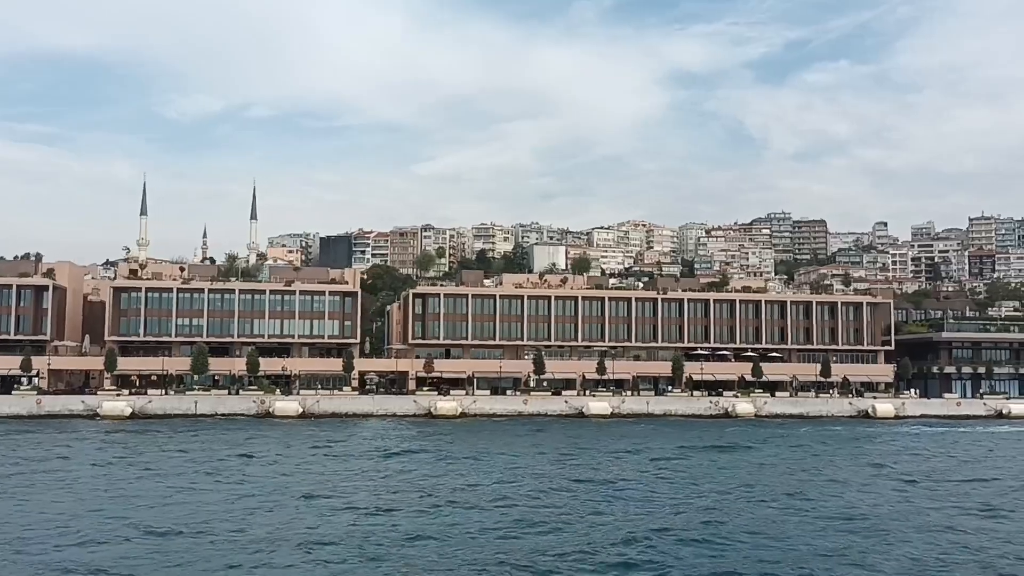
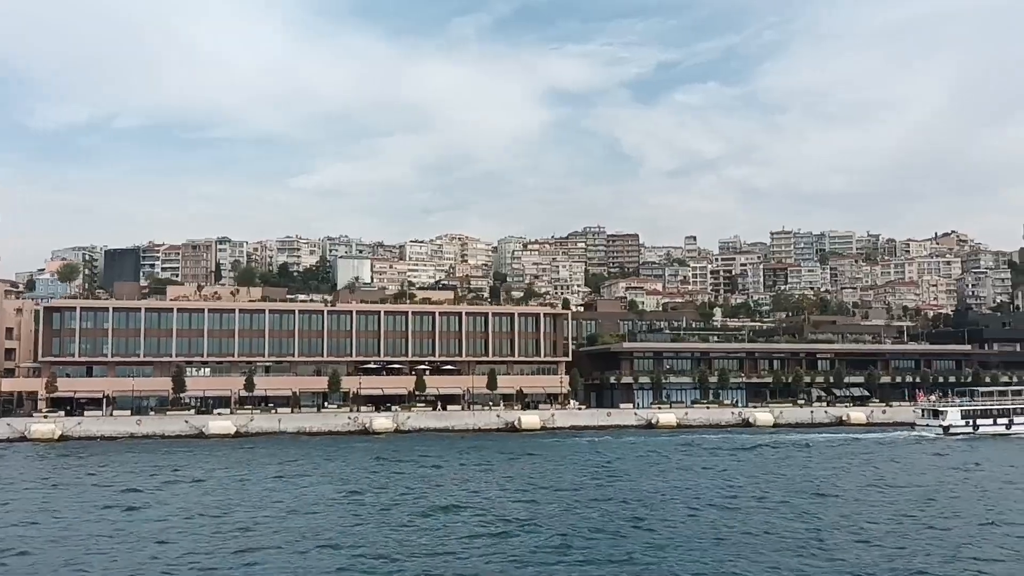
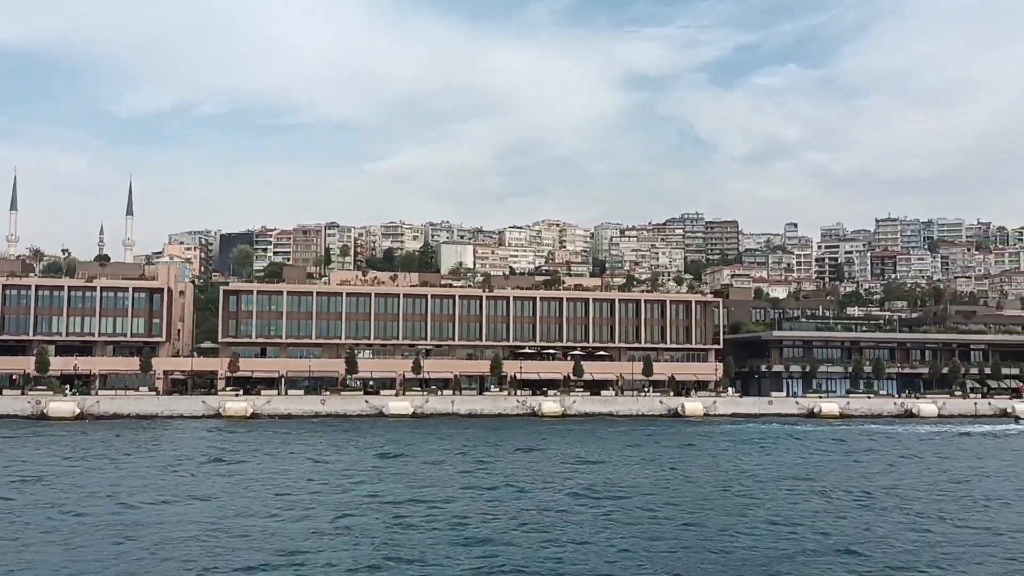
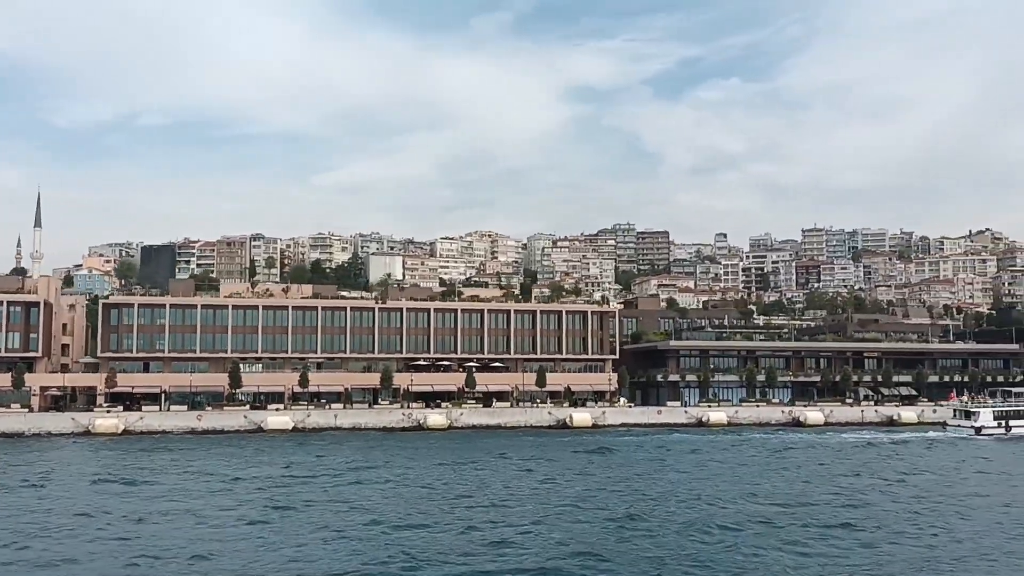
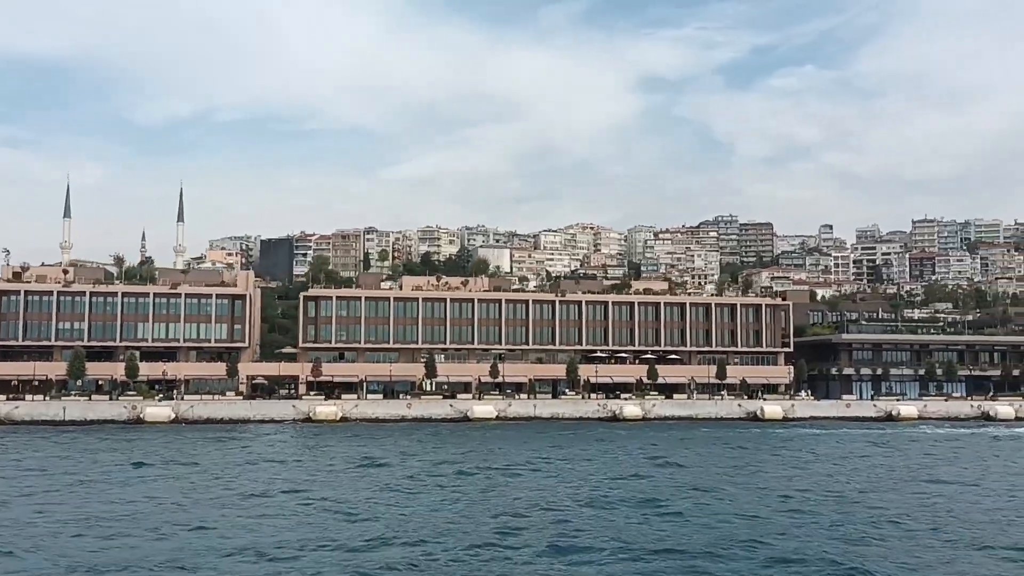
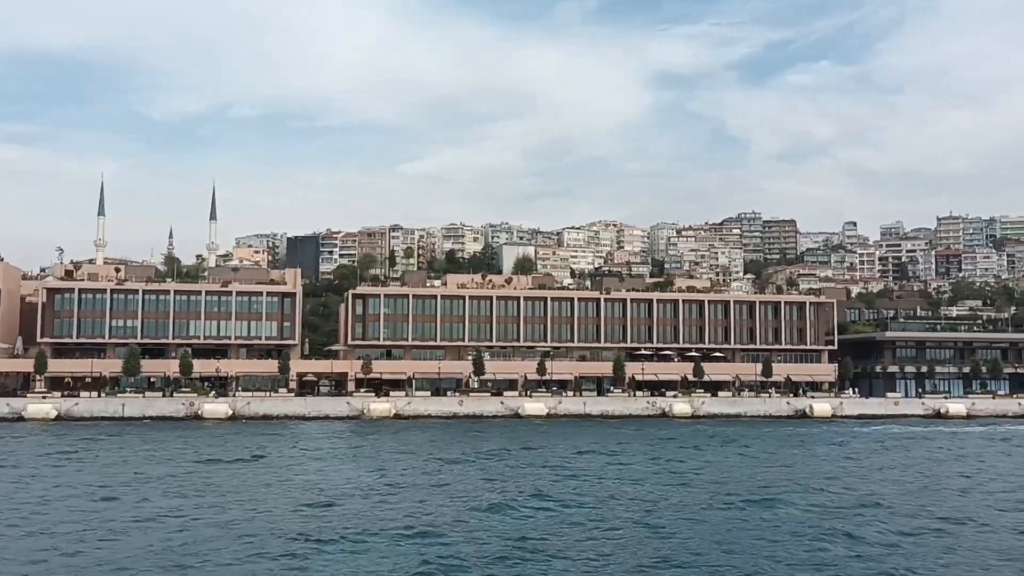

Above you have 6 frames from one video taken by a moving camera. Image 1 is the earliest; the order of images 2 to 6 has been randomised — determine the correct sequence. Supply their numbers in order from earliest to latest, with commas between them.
6, 5, 3, 4, 2
